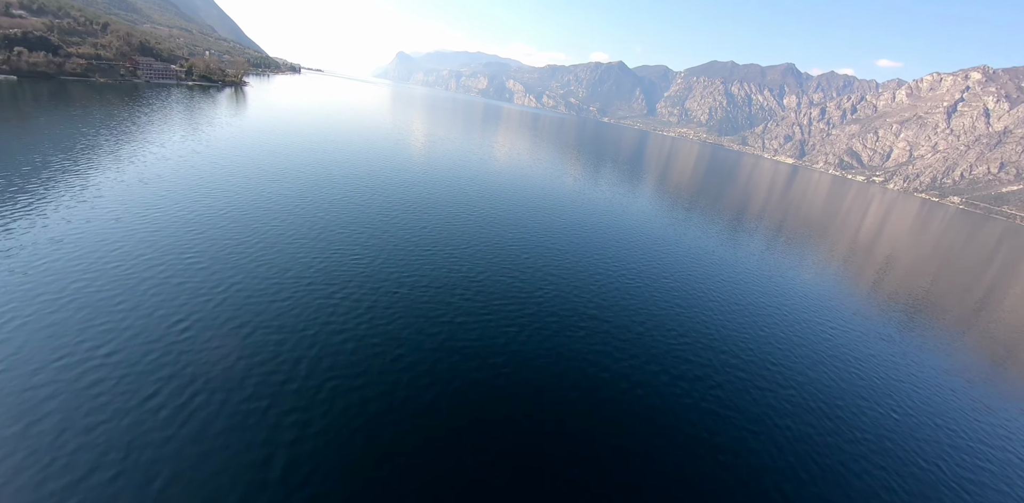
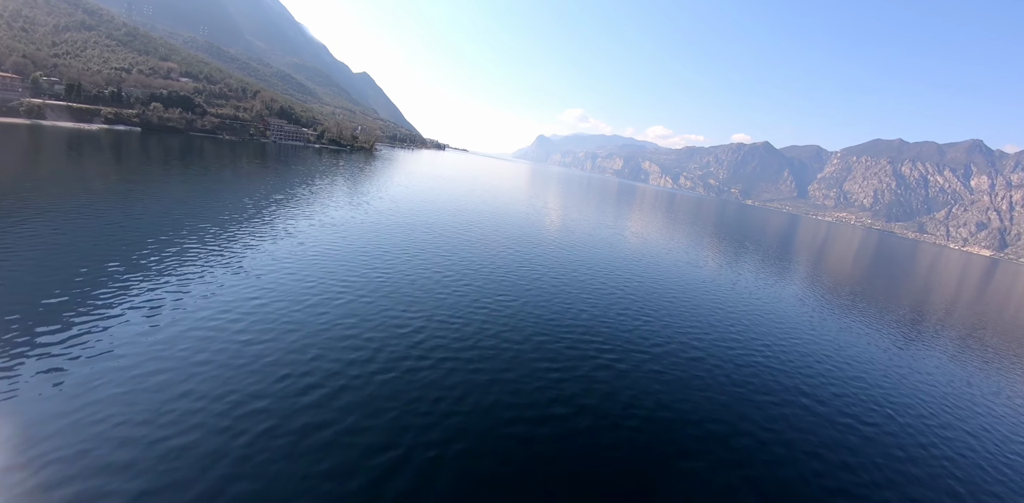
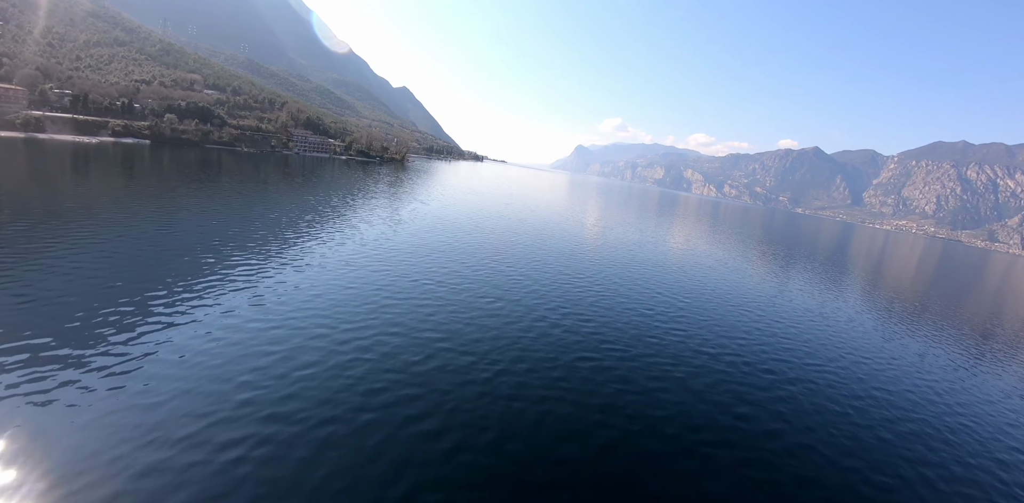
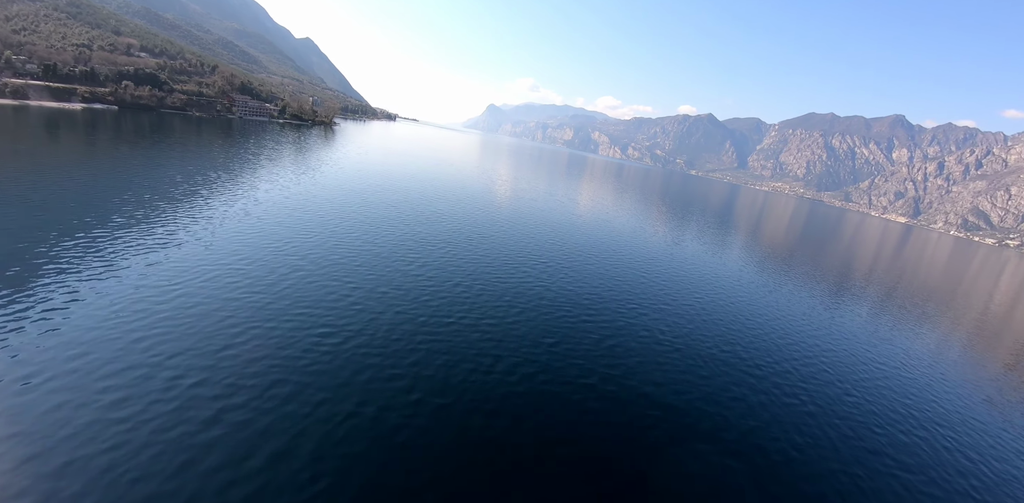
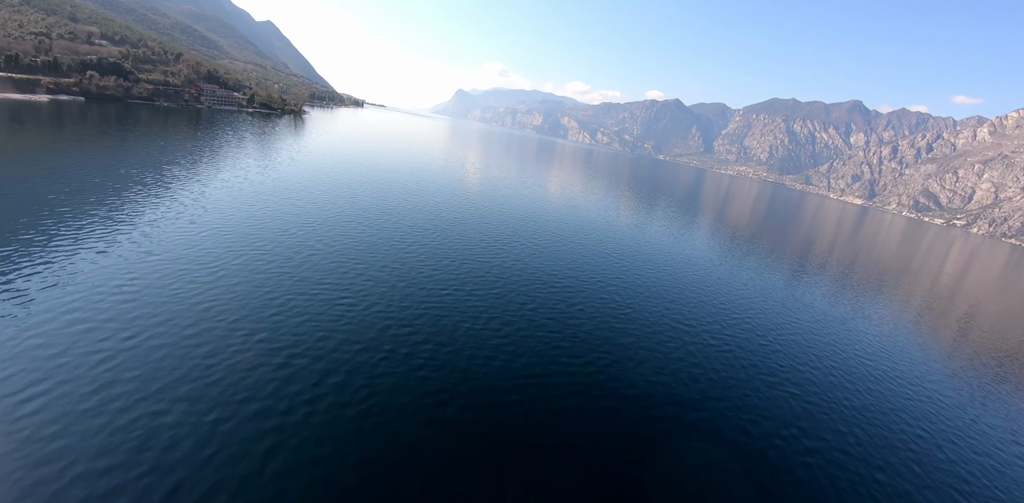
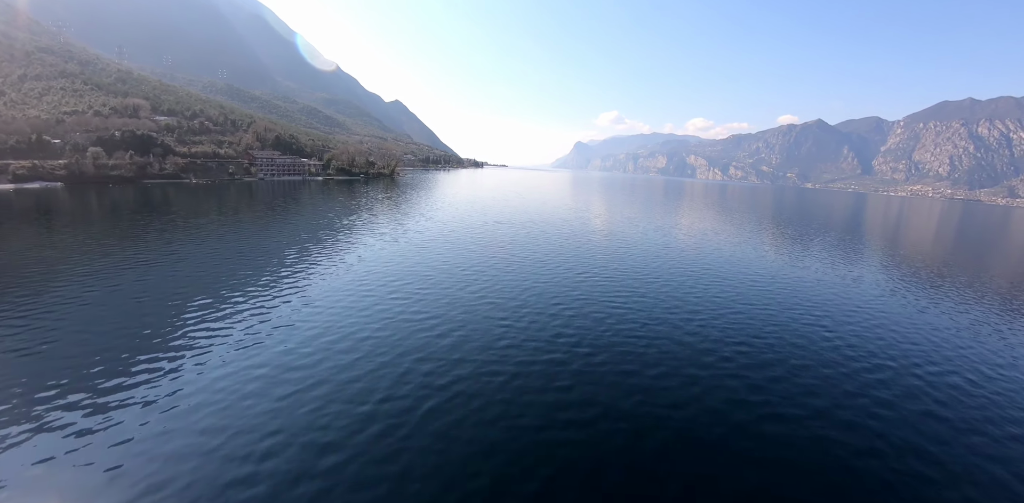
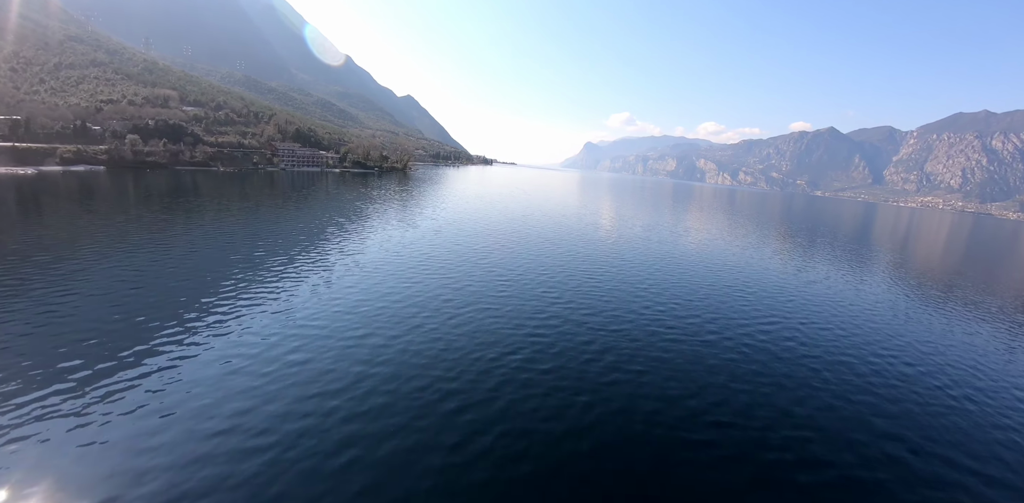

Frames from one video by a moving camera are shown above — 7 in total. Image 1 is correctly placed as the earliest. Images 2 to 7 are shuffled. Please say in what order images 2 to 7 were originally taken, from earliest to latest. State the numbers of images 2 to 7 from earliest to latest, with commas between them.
5, 4, 2, 3, 7, 6
